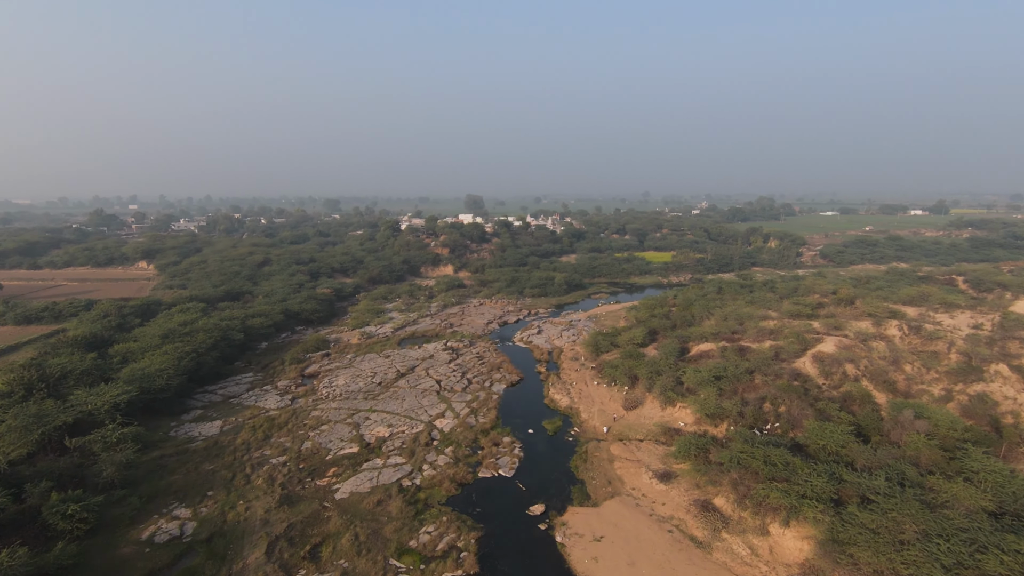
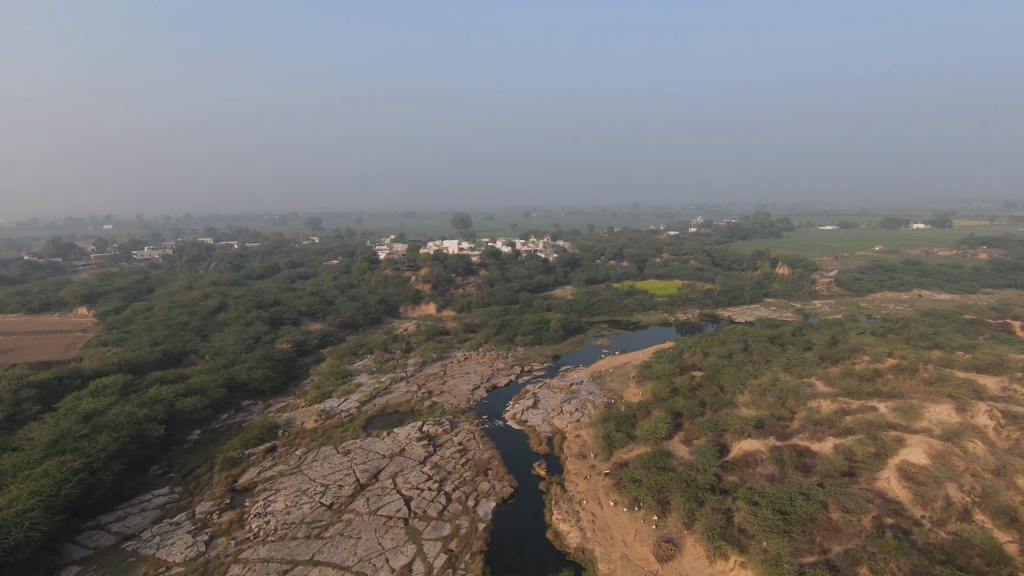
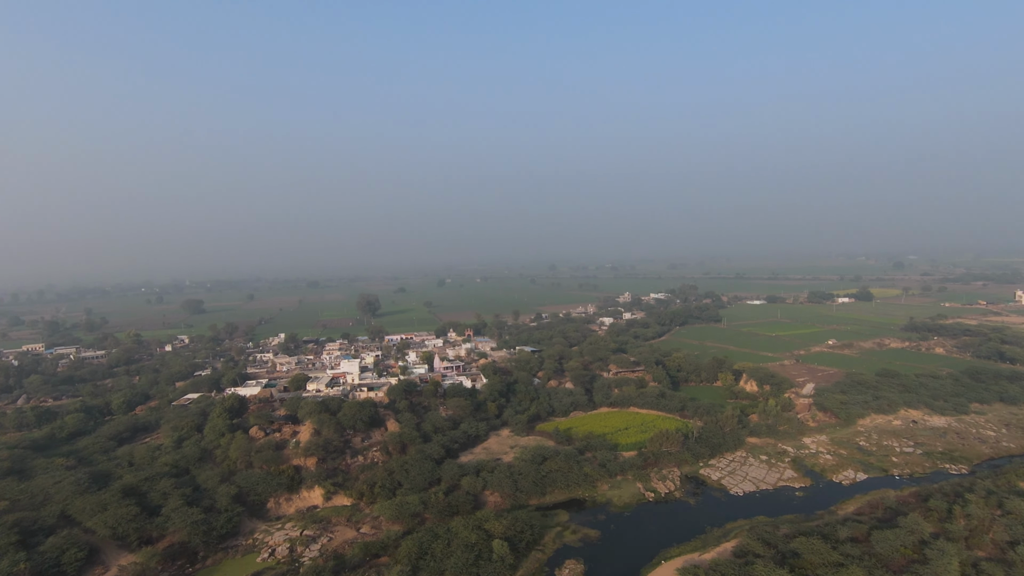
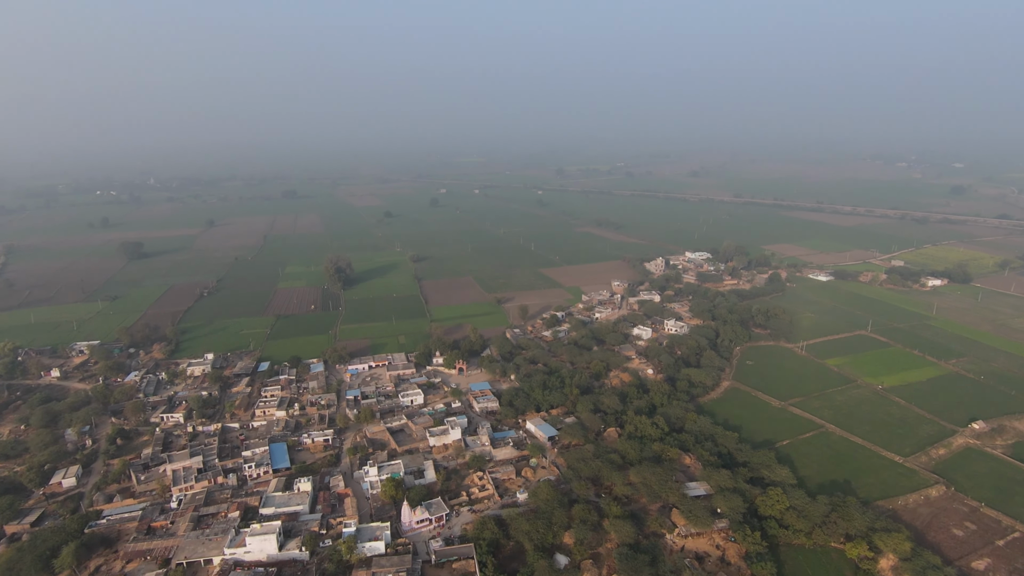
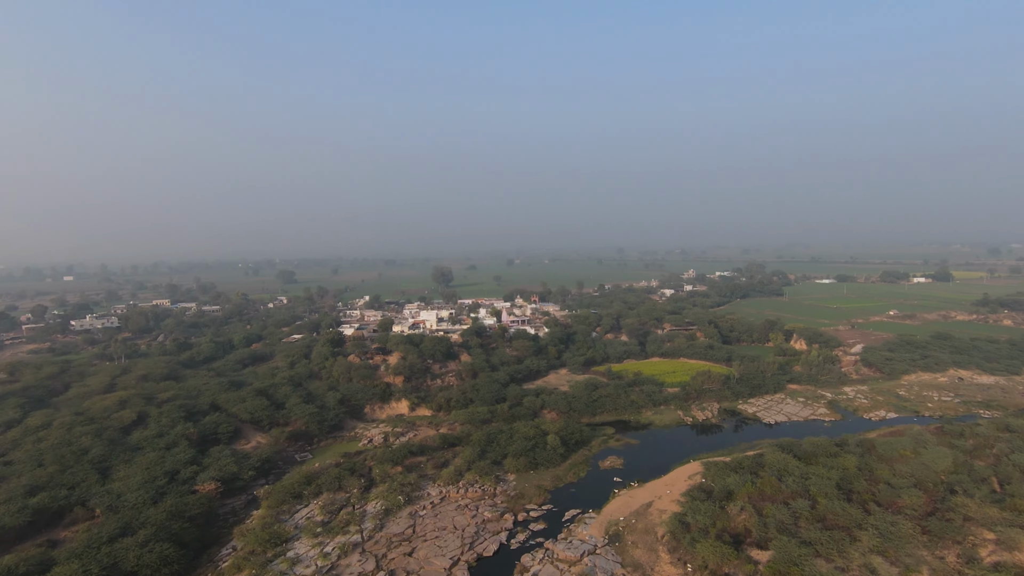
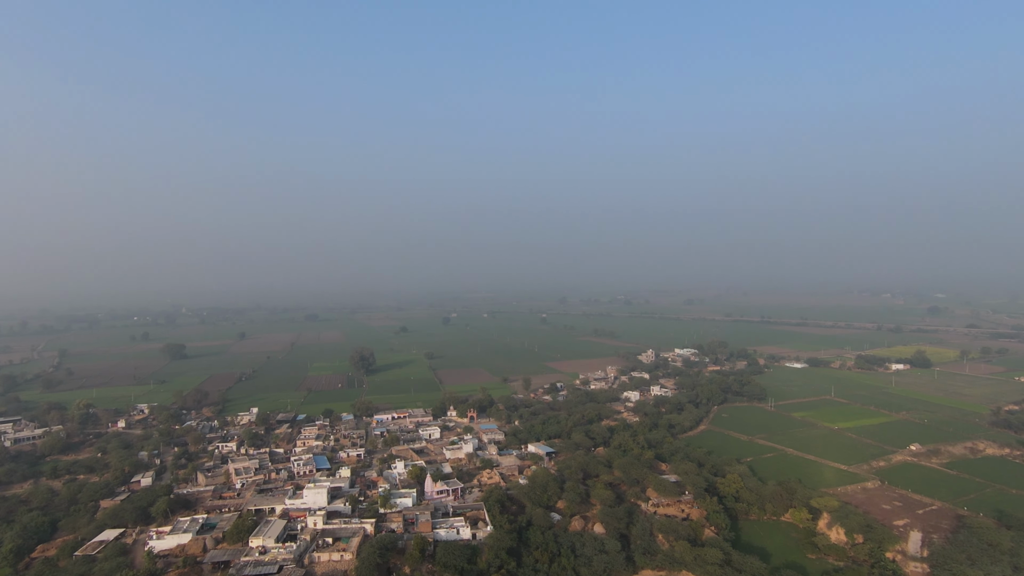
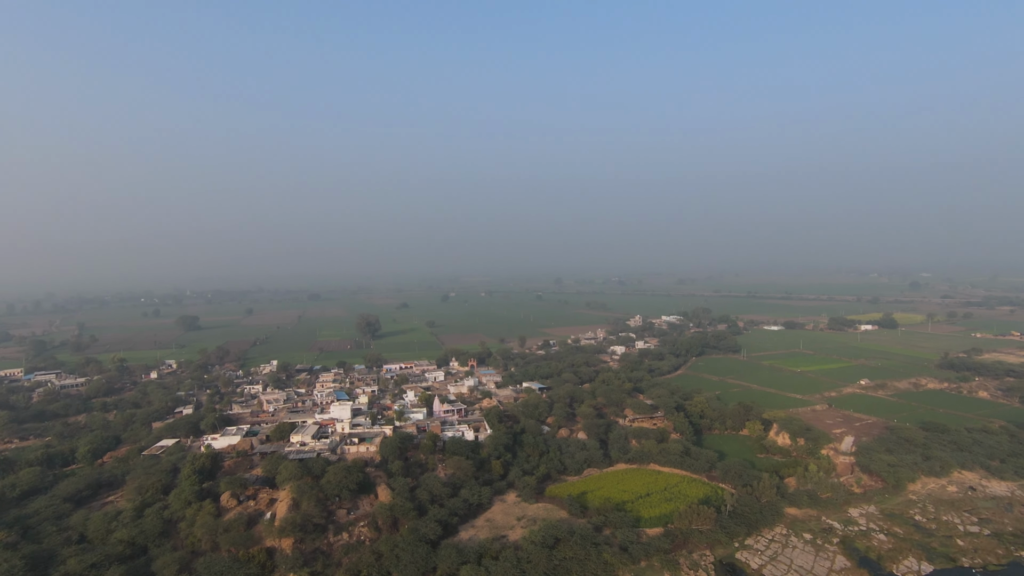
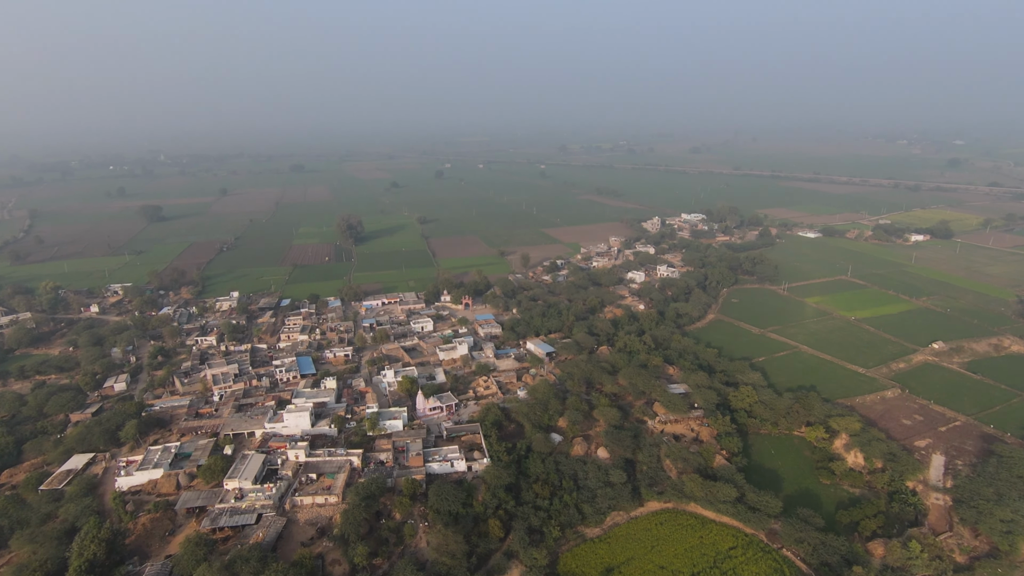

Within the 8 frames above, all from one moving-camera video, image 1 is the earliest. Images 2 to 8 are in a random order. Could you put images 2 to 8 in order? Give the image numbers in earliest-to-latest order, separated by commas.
2, 5, 3, 7, 6, 8, 4
